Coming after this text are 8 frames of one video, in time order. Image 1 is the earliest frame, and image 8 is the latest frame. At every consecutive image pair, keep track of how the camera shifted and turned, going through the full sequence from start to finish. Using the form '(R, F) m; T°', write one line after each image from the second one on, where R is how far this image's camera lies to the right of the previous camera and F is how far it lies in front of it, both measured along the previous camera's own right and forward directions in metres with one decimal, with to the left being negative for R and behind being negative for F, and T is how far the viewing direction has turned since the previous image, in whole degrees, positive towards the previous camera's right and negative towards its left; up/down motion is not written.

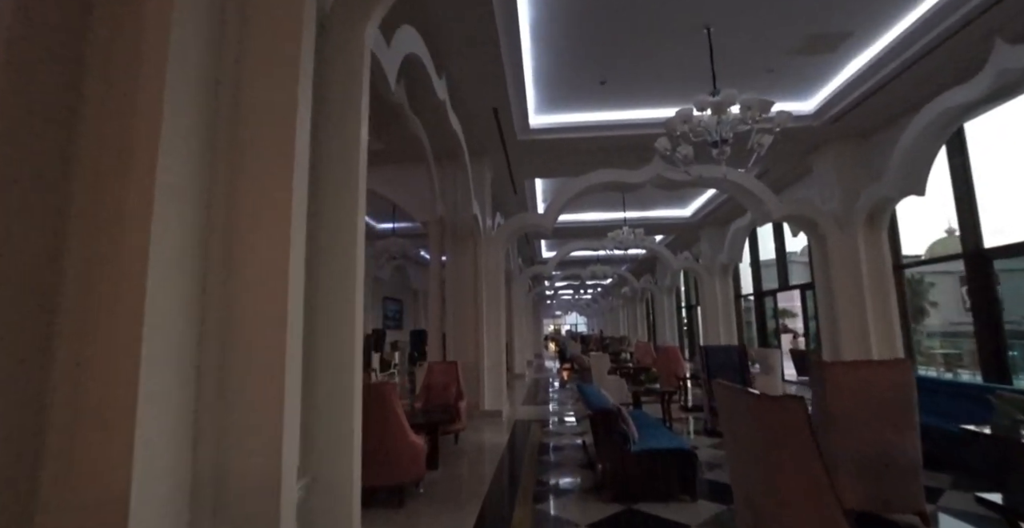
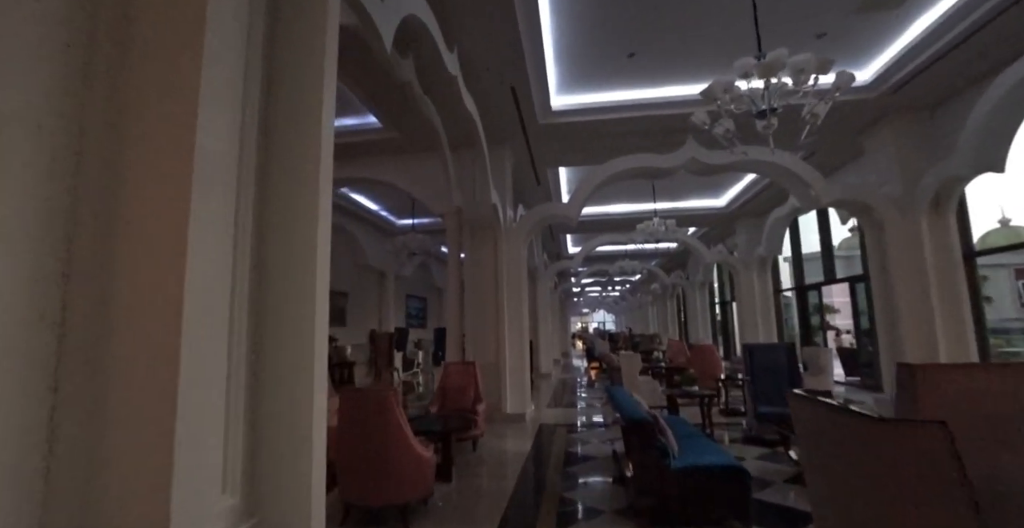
(+0.1, +0.4) m; -3°
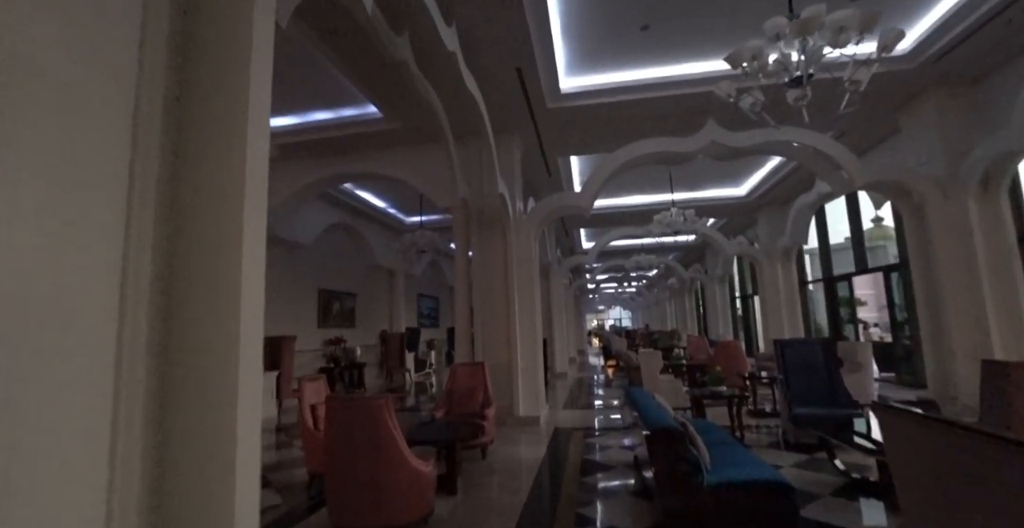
(+0.1, +0.4) m; -2°
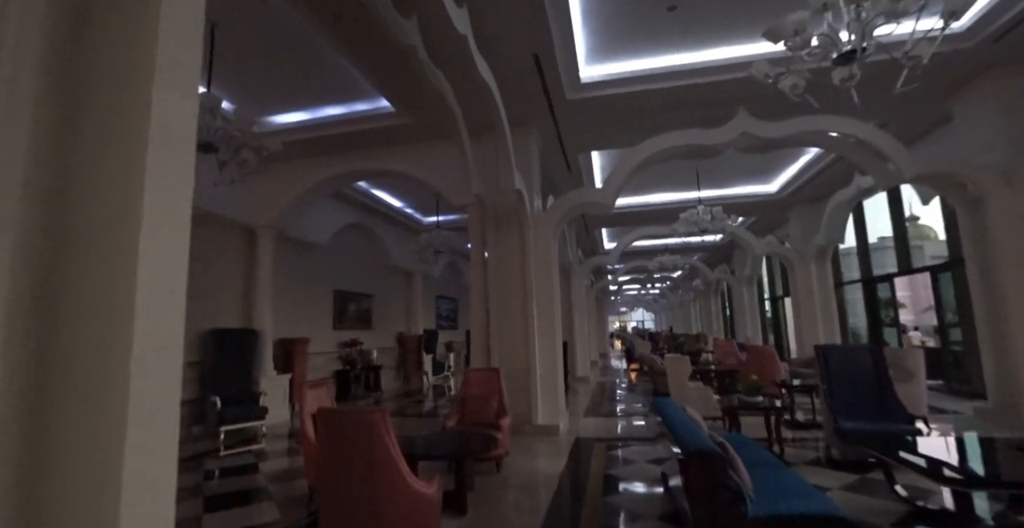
(0.0, +0.3) m; -3°
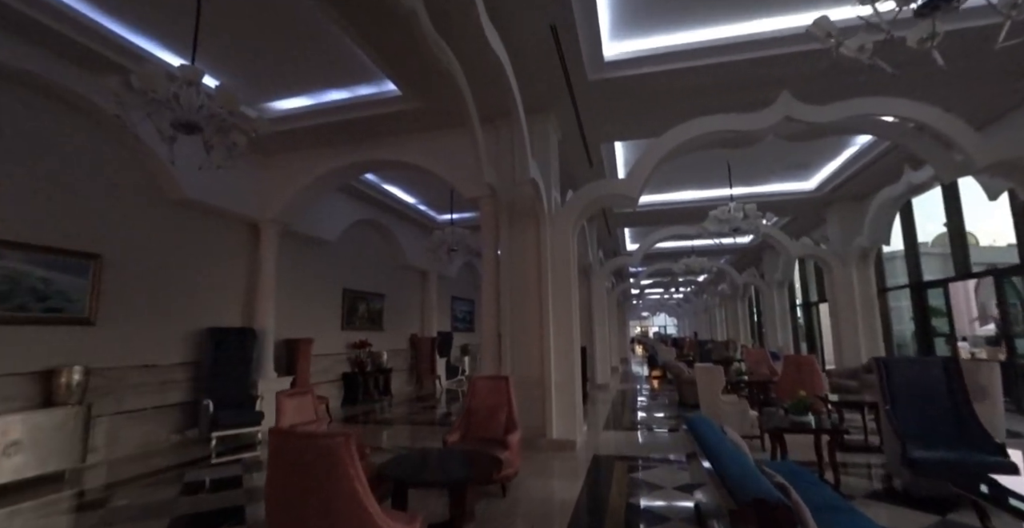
(+0.1, +0.5) m; -2°
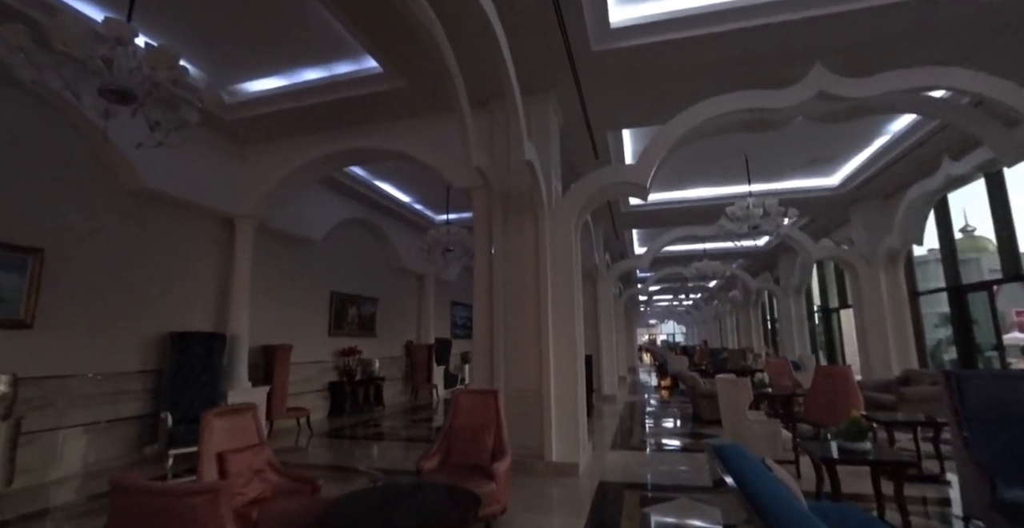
(+0.1, +0.6) m; -1°
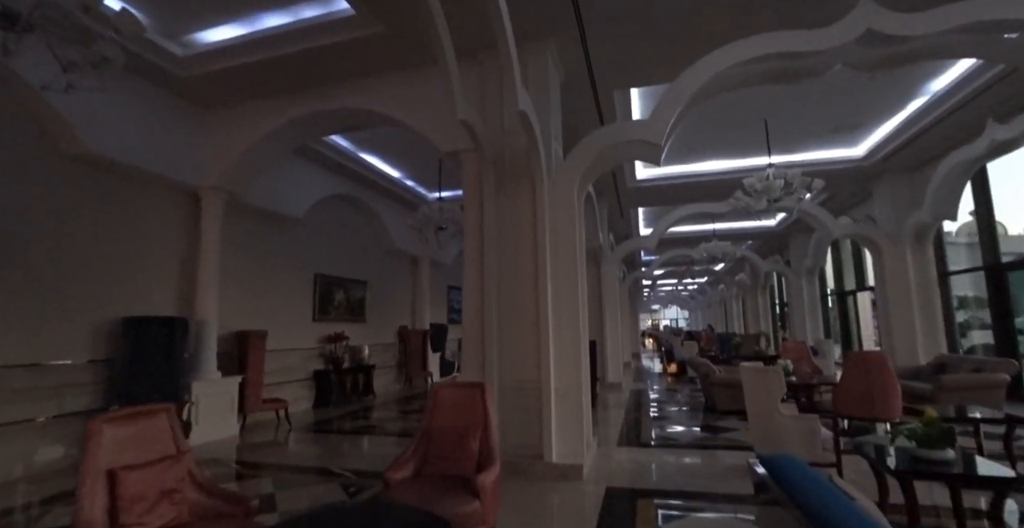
(+0.1, +0.6) m; 0°
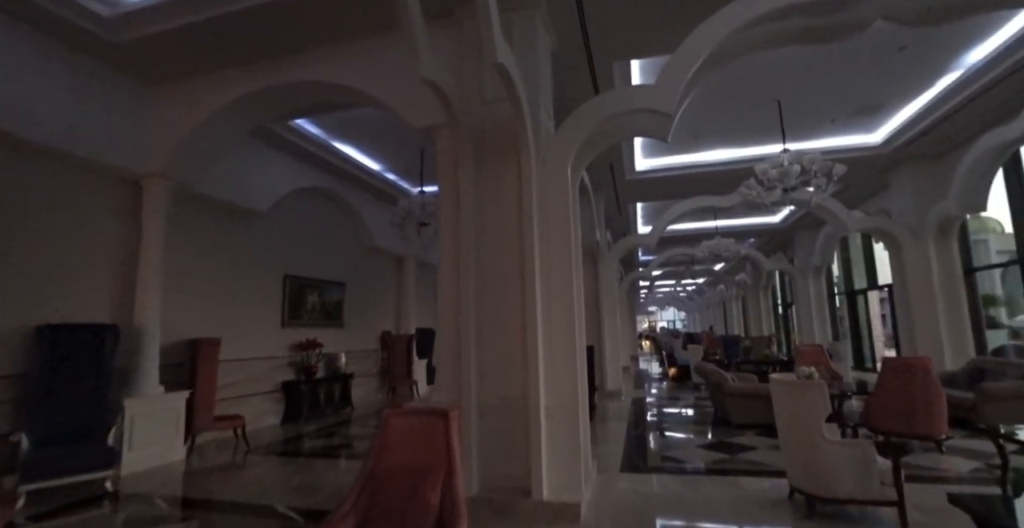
(+0.1, +0.7) m; 0°
